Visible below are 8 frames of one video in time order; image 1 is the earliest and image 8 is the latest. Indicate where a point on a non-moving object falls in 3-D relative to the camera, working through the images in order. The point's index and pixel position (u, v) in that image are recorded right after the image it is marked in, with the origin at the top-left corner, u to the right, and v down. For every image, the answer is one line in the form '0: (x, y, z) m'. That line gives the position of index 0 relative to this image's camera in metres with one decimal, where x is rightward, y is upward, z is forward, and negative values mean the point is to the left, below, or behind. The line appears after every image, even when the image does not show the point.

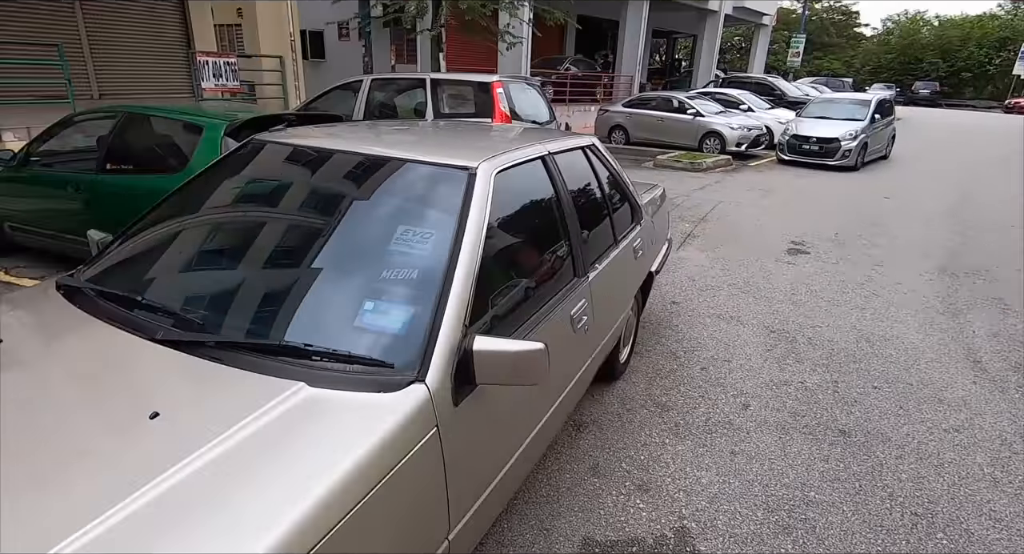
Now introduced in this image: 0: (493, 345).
0: (-0.1, -0.2, +1.5) m
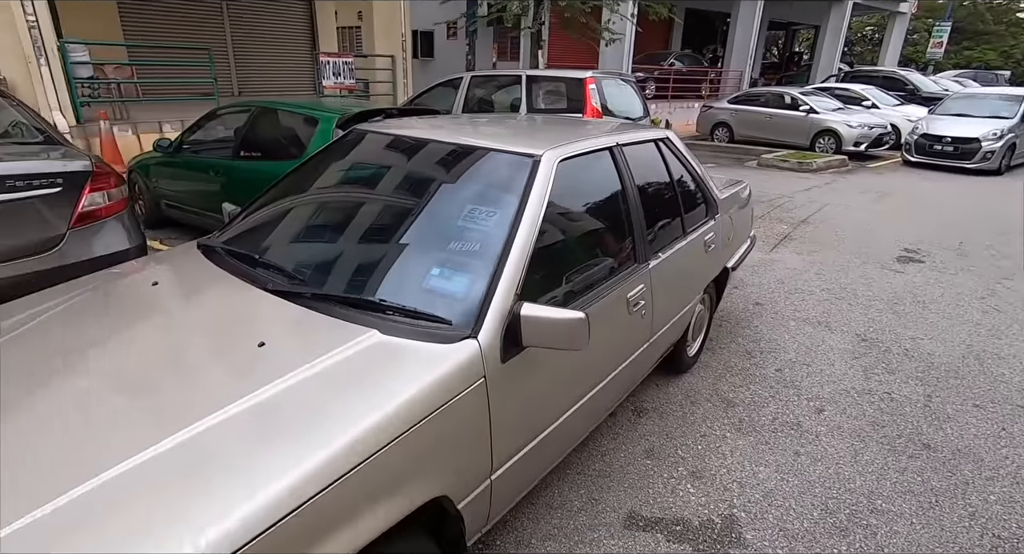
0: (+0.1, -0.1, +1.7) m
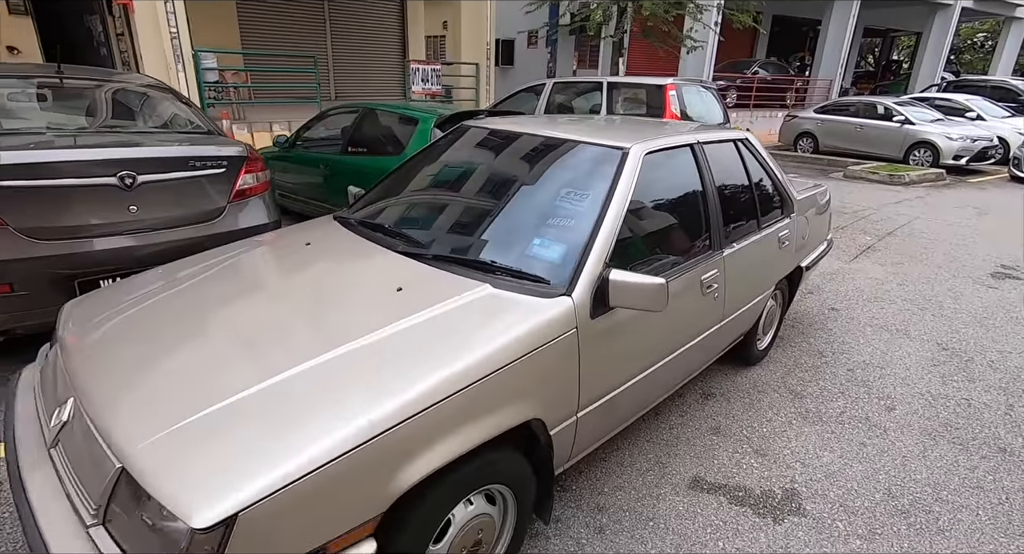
0: (+0.4, 0.0, +1.9) m
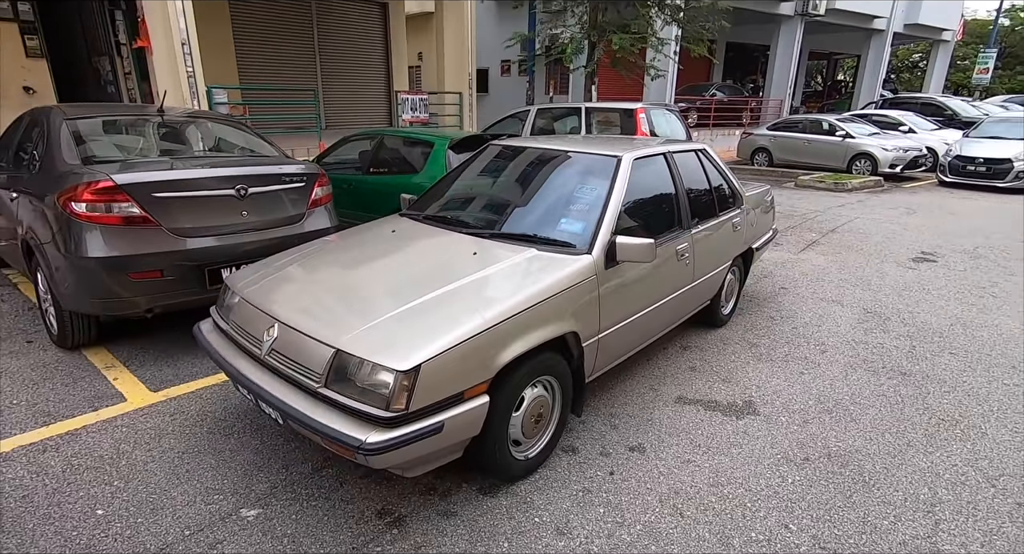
0: (+0.6, +0.2, +2.9) m
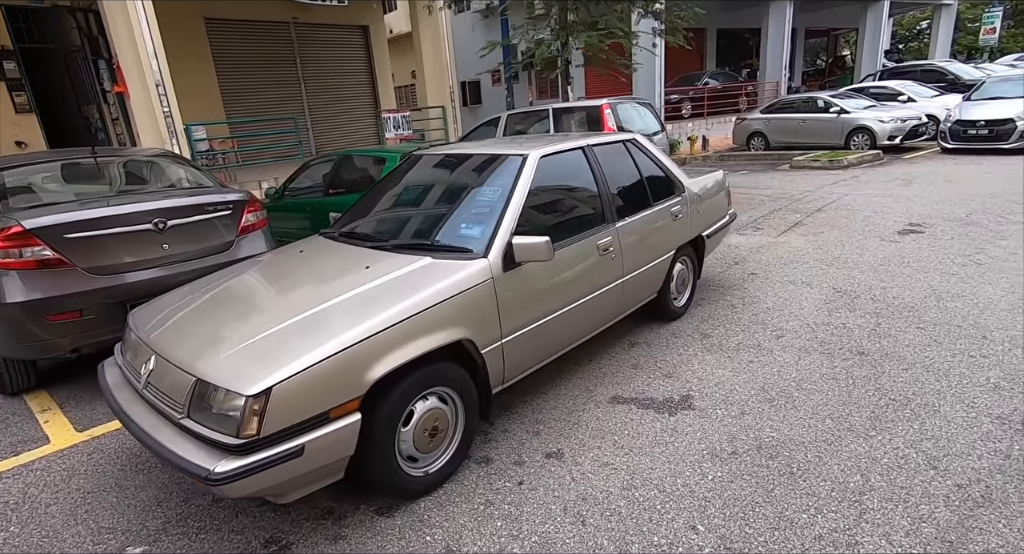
0: (0.0, +0.2, +2.8) m
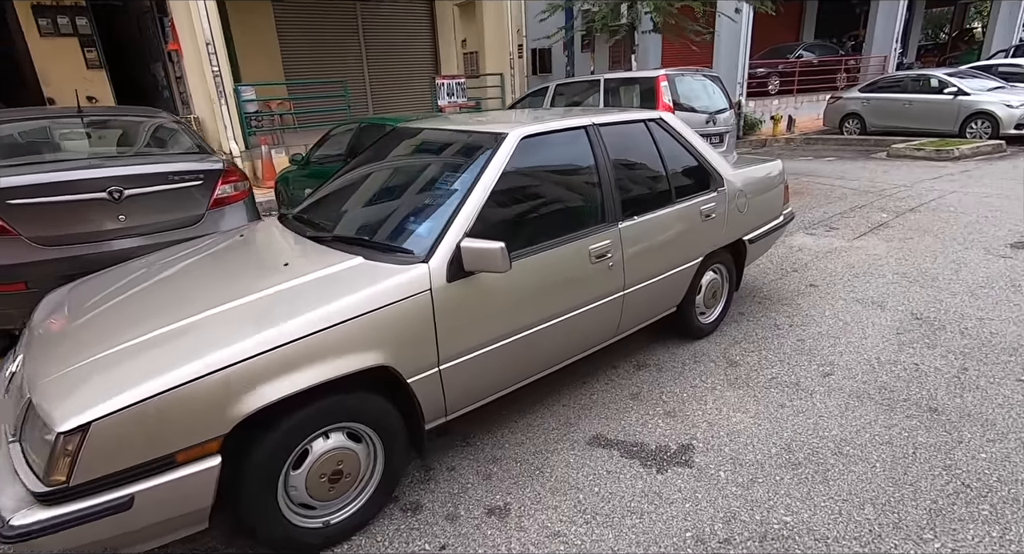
0: (-0.2, +0.1, +2.2) m
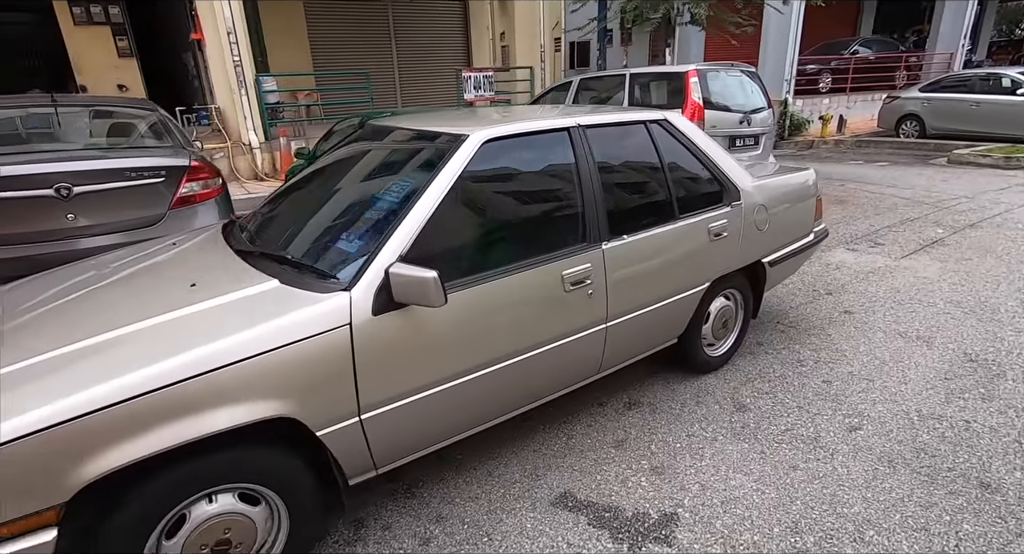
0: (-0.4, 0.0, +1.8) m
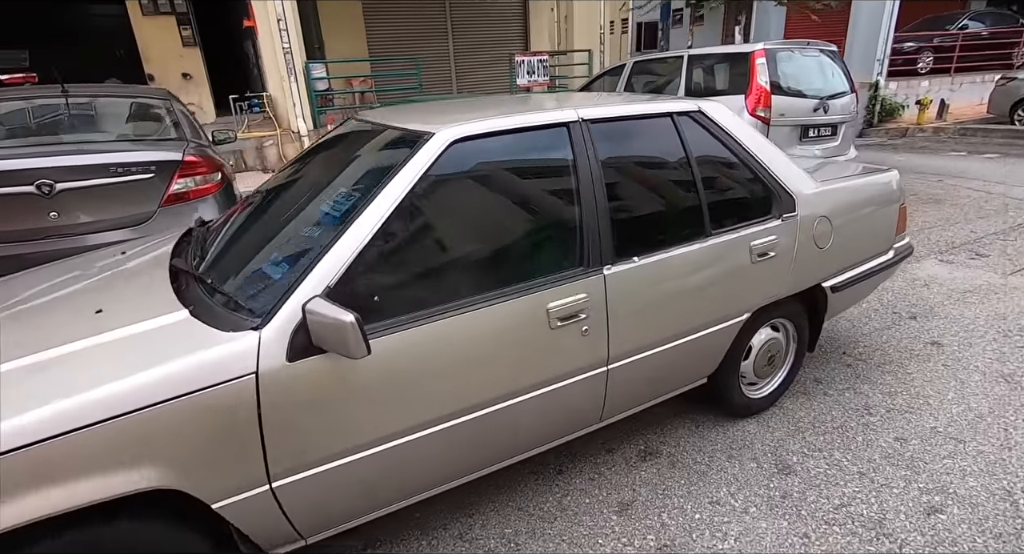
0: (-0.5, -0.1, +1.4) m
